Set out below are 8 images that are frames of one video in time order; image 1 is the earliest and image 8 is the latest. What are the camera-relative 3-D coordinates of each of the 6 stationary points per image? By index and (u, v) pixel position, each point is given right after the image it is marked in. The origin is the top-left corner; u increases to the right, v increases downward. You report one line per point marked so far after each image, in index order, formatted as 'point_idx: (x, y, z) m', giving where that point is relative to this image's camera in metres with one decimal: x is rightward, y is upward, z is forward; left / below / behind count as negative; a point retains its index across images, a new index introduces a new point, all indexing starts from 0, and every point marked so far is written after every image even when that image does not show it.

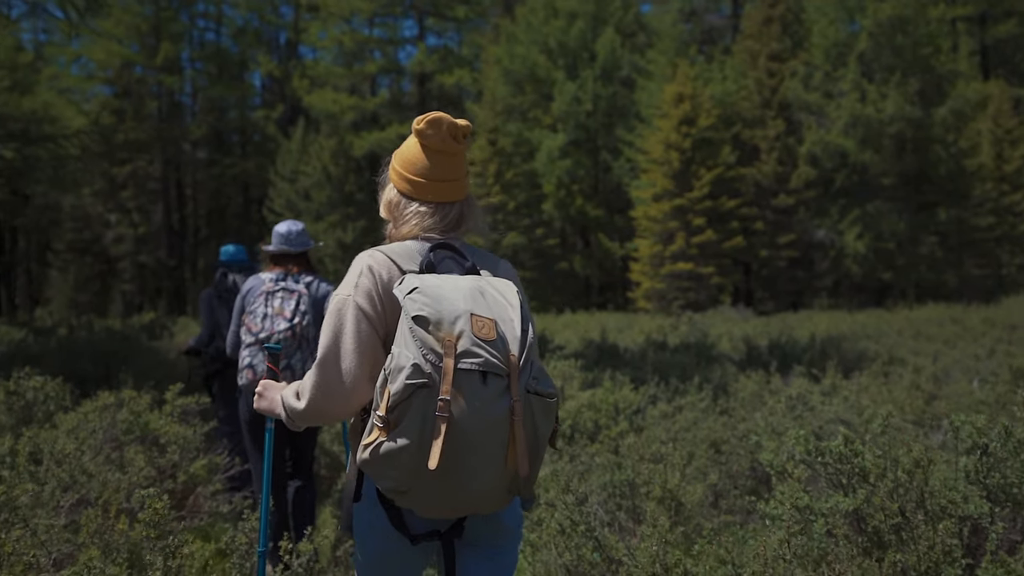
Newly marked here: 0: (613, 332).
0: (+1.7, -0.7, +14.7) m
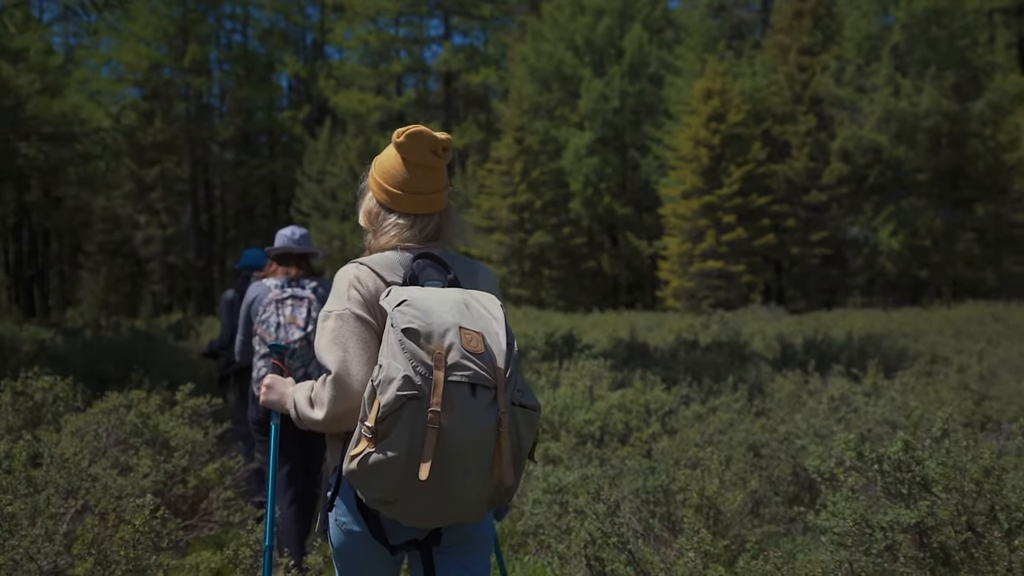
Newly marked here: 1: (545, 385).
0: (+2.2, -0.7, +14.5) m
1: (+0.3, -0.8, +7.2) m
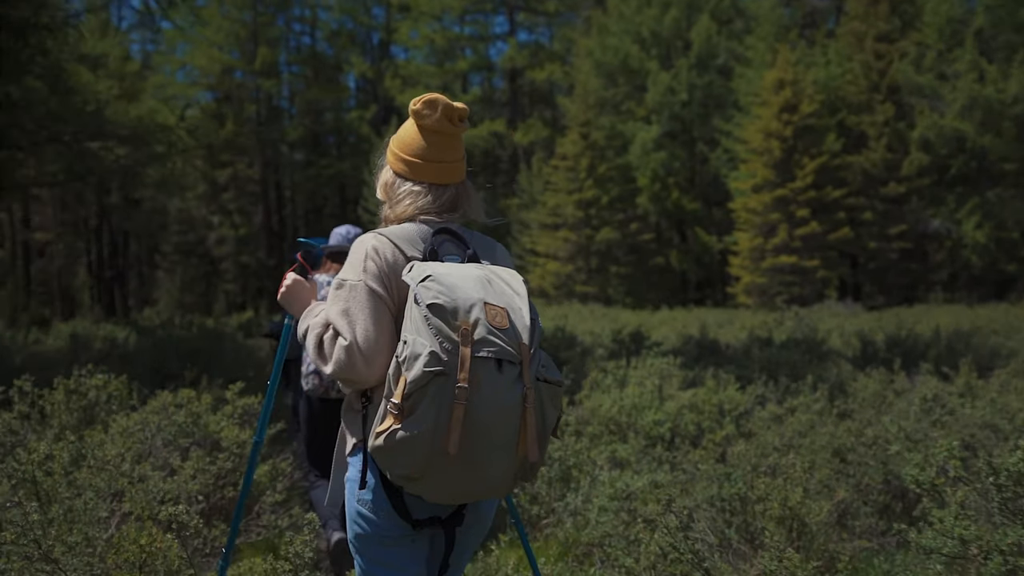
0: (+3.2, -0.6, +14.0) m
1: (+0.8, -0.8, +7.0) m
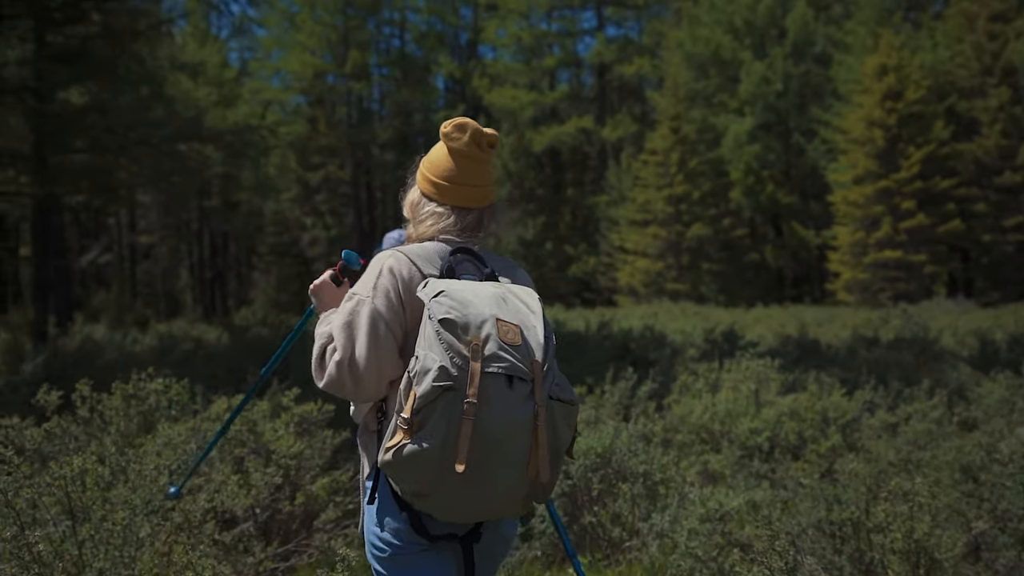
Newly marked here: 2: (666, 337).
0: (+4.6, -0.6, +13.3) m
1: (+1.5, -0.8, +6.6) m
2: (+2.0, -0.6, +11.2) m
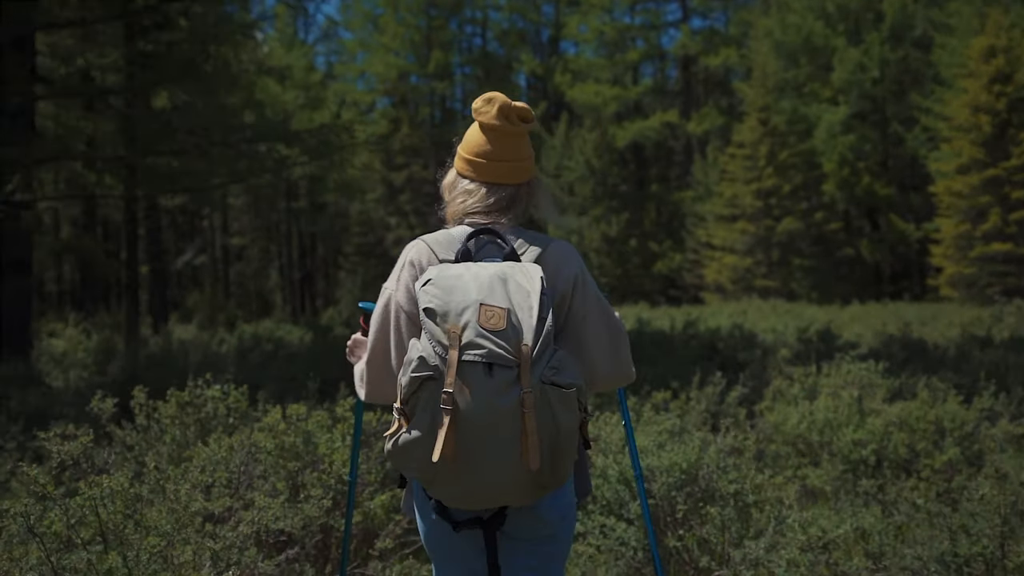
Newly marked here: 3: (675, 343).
0: (+5.8, -0.5, +12.6) m
1: (+2.0, -0.7, +6.1) m
2: (+3.0, -0.6, +10.7) m
3: (+1.7, -0.6, +9.3) m
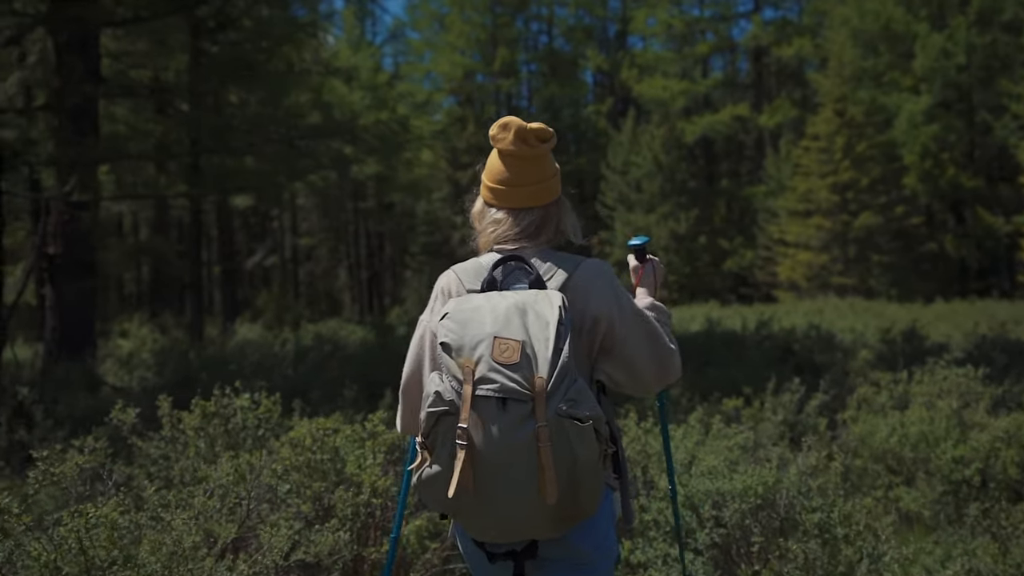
0: (+6.6, -0.5, +11.8) m
1: (+2.4, -0.7, +5.6) m
2: (+3.7, -0.6, +10.1) m
3: (+2.3, -0.6, +8.8) m
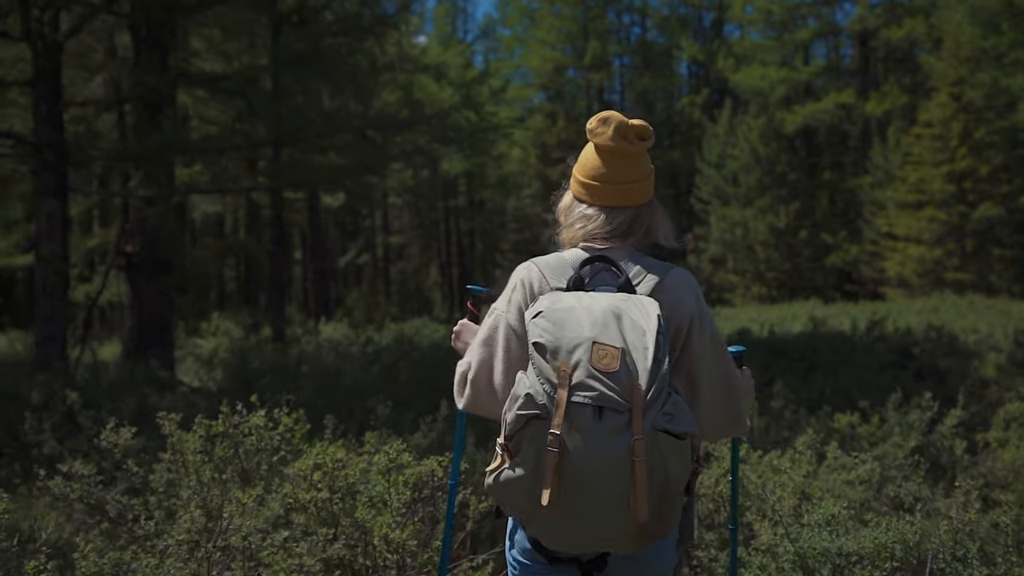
0: (+7.7, -0.4, +10.4) m
1: (+2.8, -0.7, +4.8) m
2: (+4.7, -0.5, +9.1) m
3: (+3.1, -0.5, +7.9) m
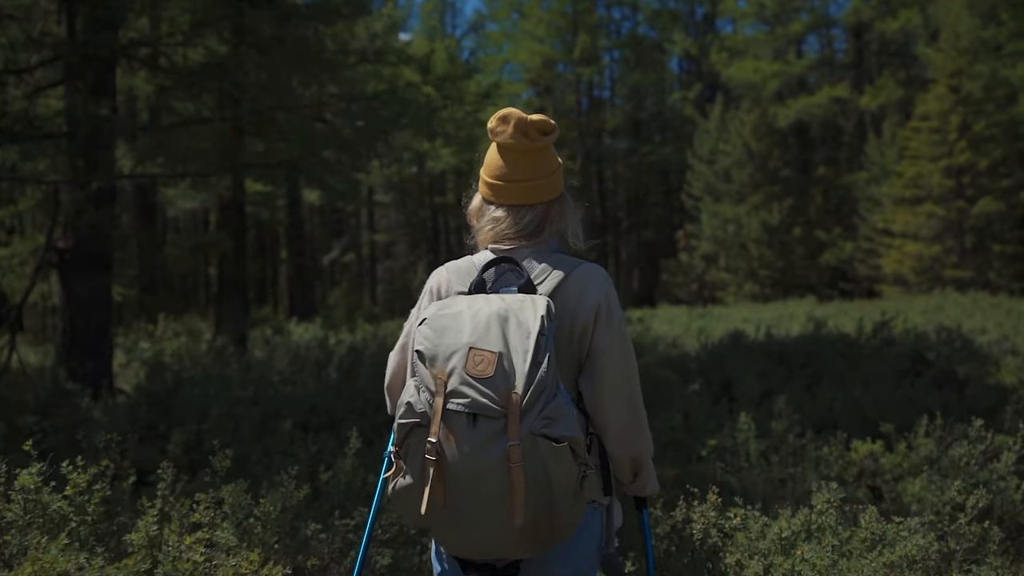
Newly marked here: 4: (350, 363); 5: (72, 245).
0: (+7.4, -0.4, +9.7) m
1: (+2.6, -0.7, +4.0) m
2: (+4.4, -0.5, +8.3) m
3: (+2.8, -0.5, +7.1) m
4: (-1.5, -0.7, +8.1) m
5: (-4.0, +0.4, +8.0) m
